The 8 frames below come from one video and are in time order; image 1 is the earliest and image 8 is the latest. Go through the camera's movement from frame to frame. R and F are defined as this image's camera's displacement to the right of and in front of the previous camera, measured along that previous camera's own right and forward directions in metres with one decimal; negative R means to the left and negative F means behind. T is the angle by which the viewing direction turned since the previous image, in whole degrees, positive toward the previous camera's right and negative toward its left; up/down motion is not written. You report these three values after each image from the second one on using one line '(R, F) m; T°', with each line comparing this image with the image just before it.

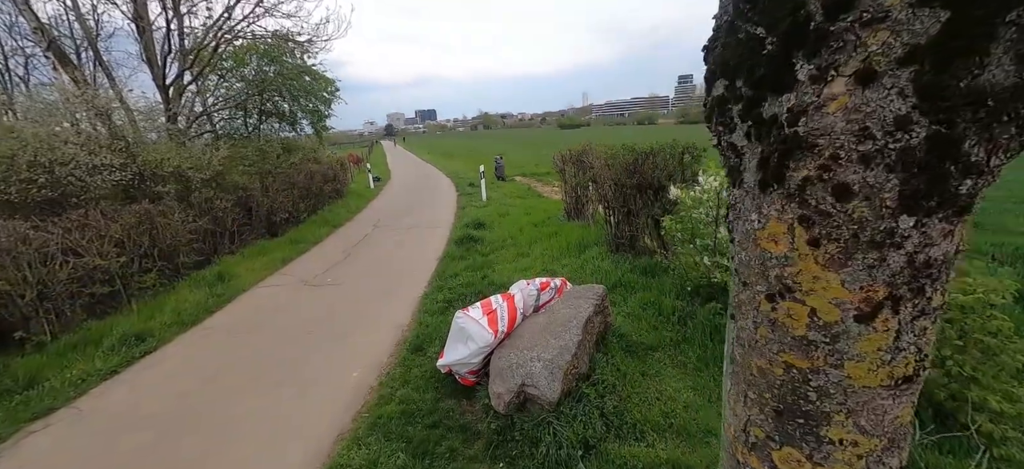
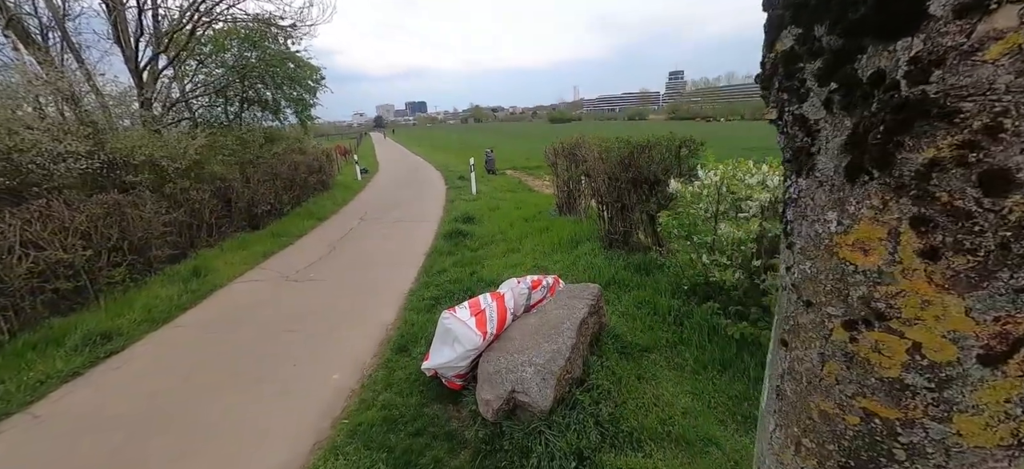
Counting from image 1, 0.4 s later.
(0.0, +0.2) m; +1°
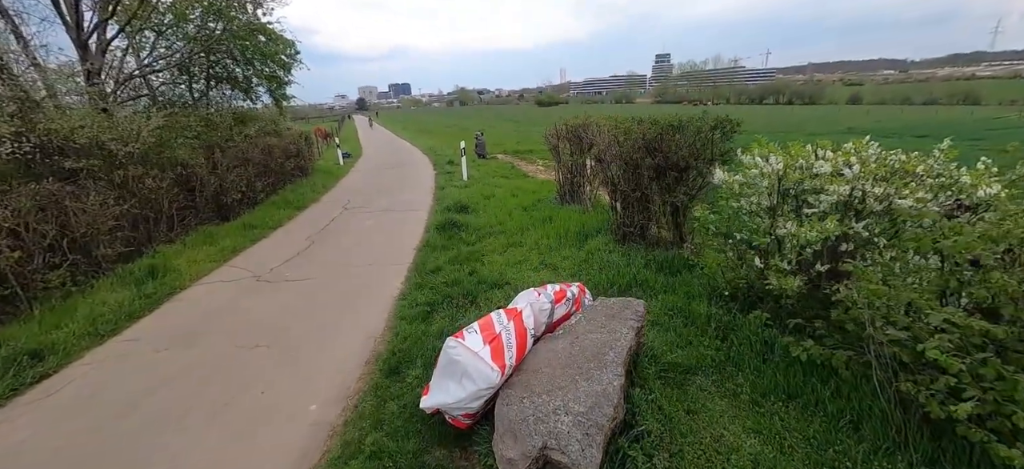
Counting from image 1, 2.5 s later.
(-0.2, +0.7) m; +2°
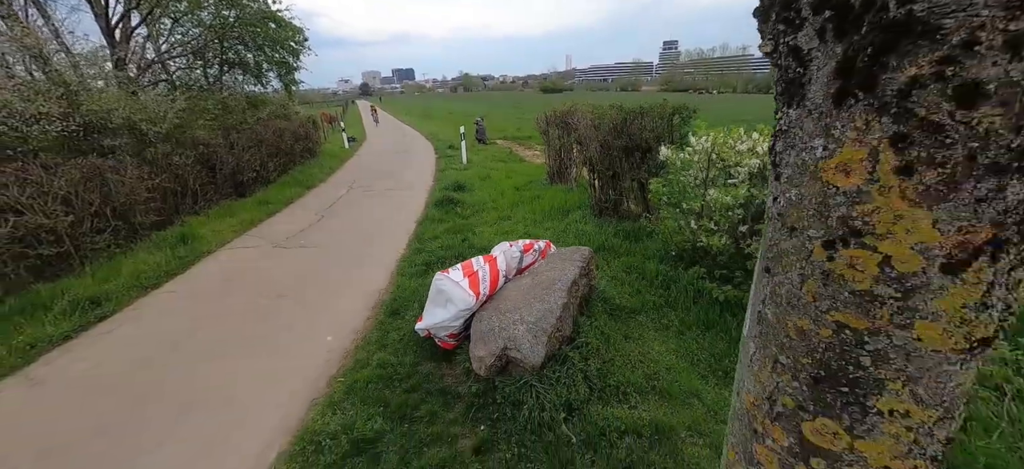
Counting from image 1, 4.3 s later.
(+0.2, -0.7) m; 0°
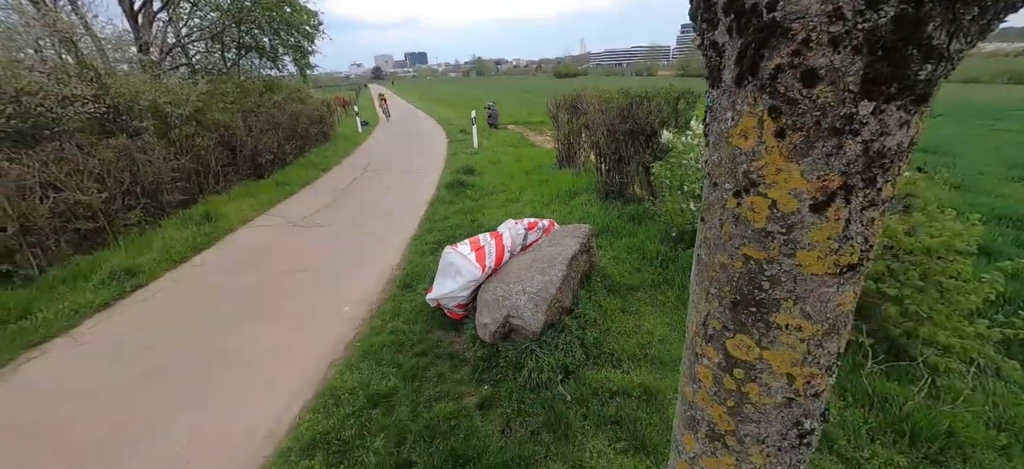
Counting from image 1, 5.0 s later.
(+0.1, -0.2) m; -2°
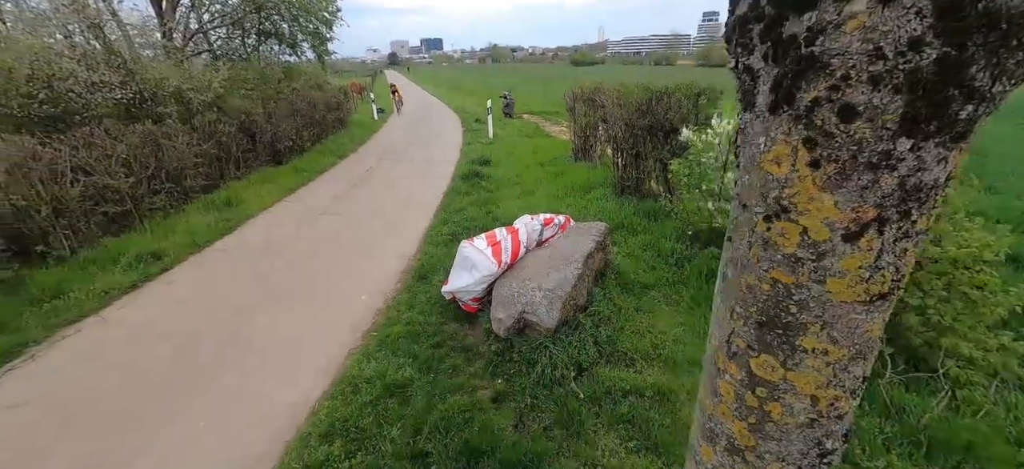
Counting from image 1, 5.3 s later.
(0.0, 0.0) m; -2°
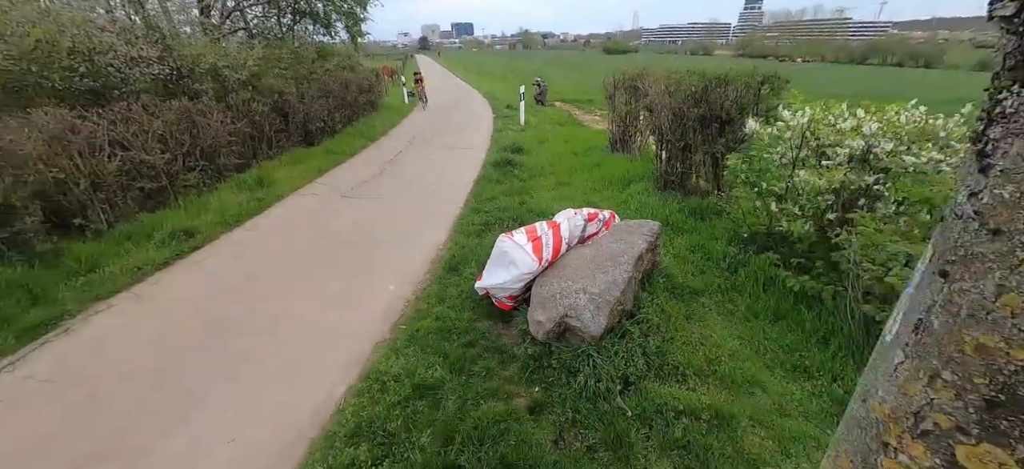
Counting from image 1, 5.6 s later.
(-0.2, +0.2) m; -3°
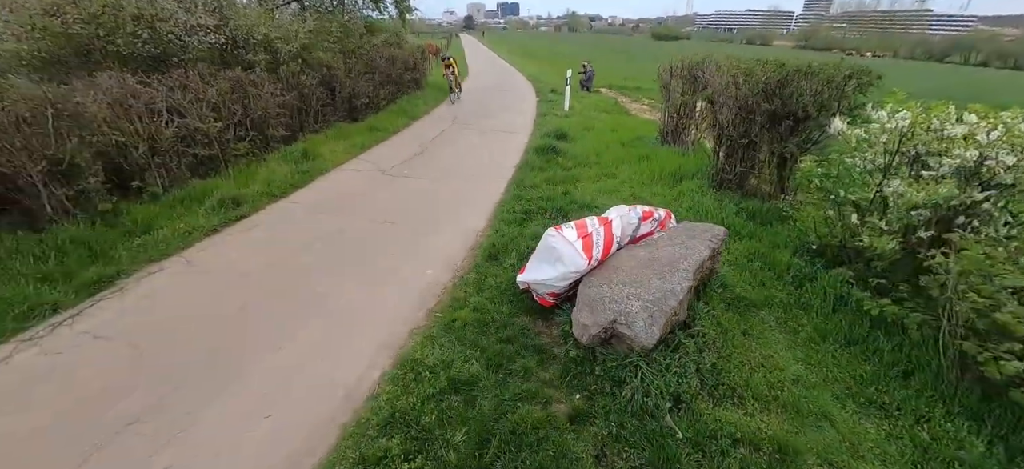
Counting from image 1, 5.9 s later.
(-0.1, +0.2) m; -4°
